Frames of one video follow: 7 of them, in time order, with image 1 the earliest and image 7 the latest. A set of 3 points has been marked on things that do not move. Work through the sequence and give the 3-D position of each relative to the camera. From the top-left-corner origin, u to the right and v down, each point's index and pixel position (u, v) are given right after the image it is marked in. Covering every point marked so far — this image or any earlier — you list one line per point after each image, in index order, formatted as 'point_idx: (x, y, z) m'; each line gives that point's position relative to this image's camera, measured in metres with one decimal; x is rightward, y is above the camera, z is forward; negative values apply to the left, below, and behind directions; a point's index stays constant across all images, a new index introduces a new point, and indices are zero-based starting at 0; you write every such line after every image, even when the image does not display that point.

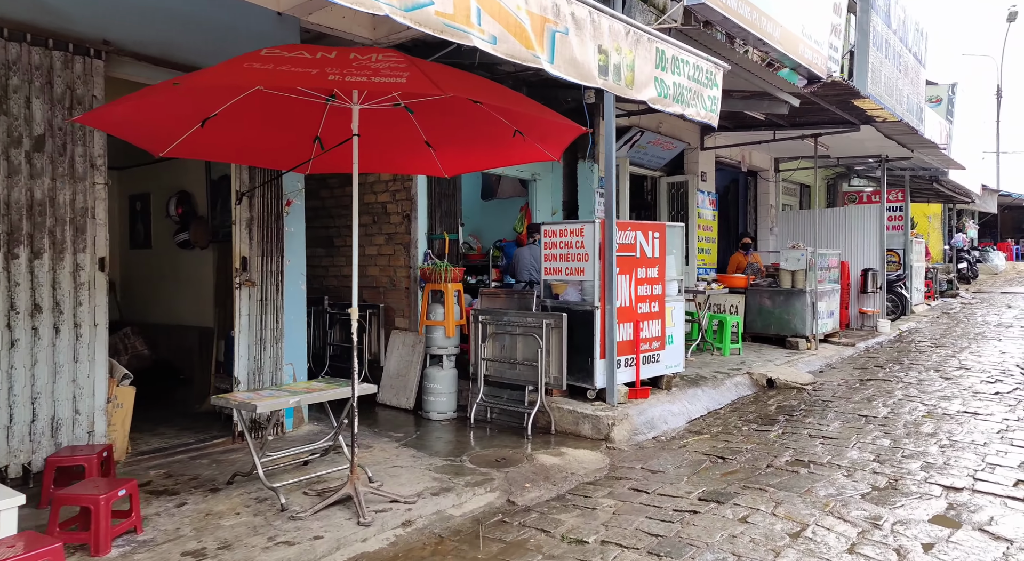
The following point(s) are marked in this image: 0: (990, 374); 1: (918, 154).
0: (+5.1, -1.1, +9.2) m
1: (+6.6, +2.3, +14.2) m
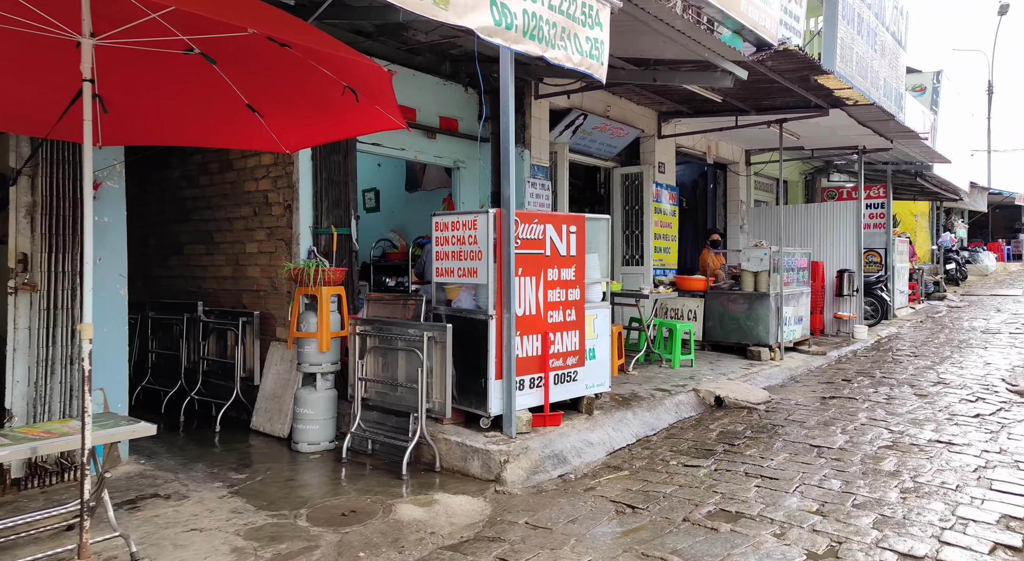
0: (+4.4, -1.1, +8.2) m
1: (+5.8, +2.3, +13.2) m
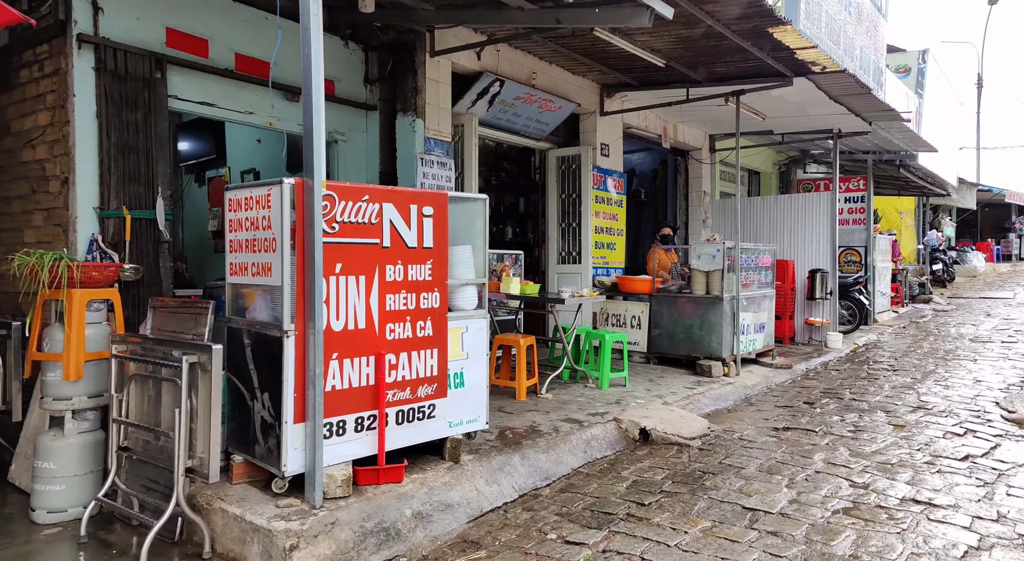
0: (+3.5, -1.1, +6.8) m
1: (+4.9, +2.3, +11.8) m
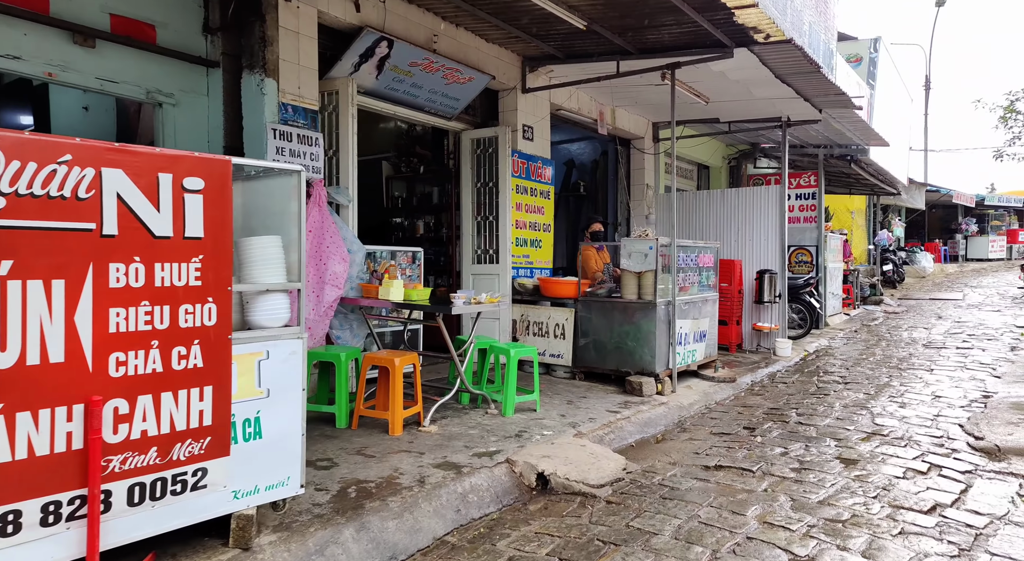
0: (+2.7, -1.2, +5.6) m
1: (+3.9, +2.2, +10.7) m
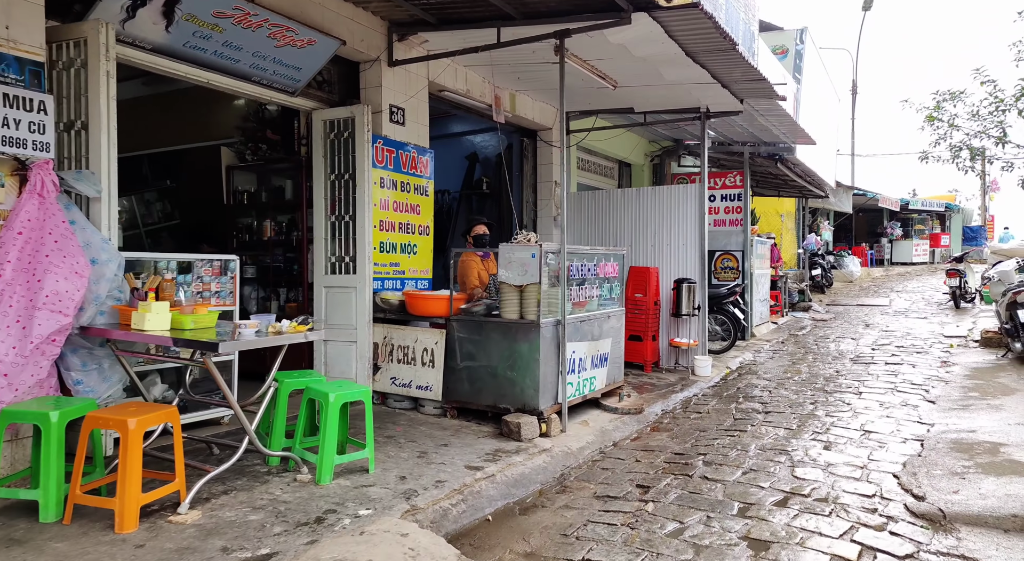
0: (+1.8, -1.3, +4.3) m
1: (+2.6, +2.1, +9.4) m
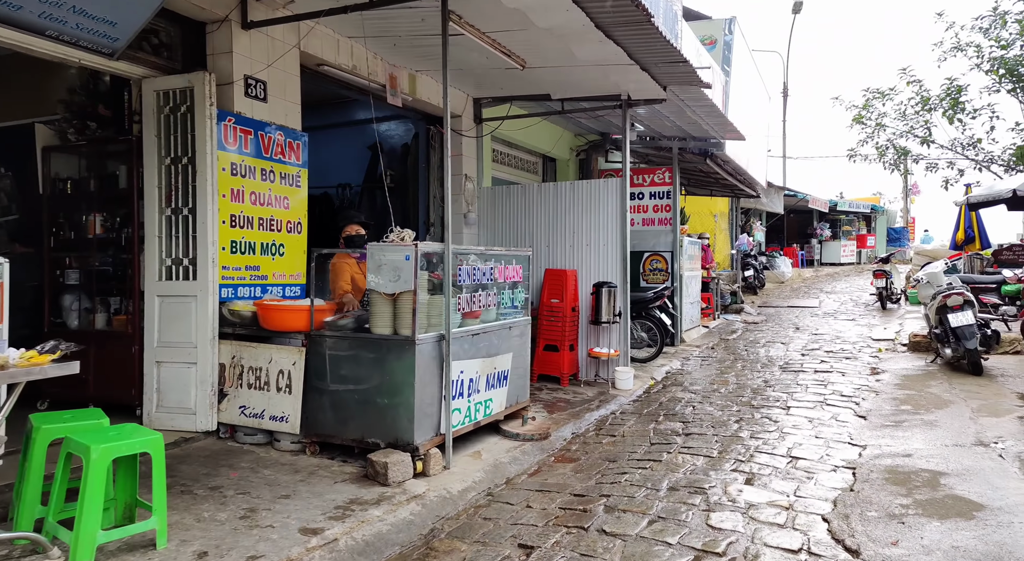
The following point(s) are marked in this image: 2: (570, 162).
0: (+1.1, -1.3, +3.3) m
1: (+1.5, +2.1, +8.5) m
2: (+1.0, +2.1, +14.8) m
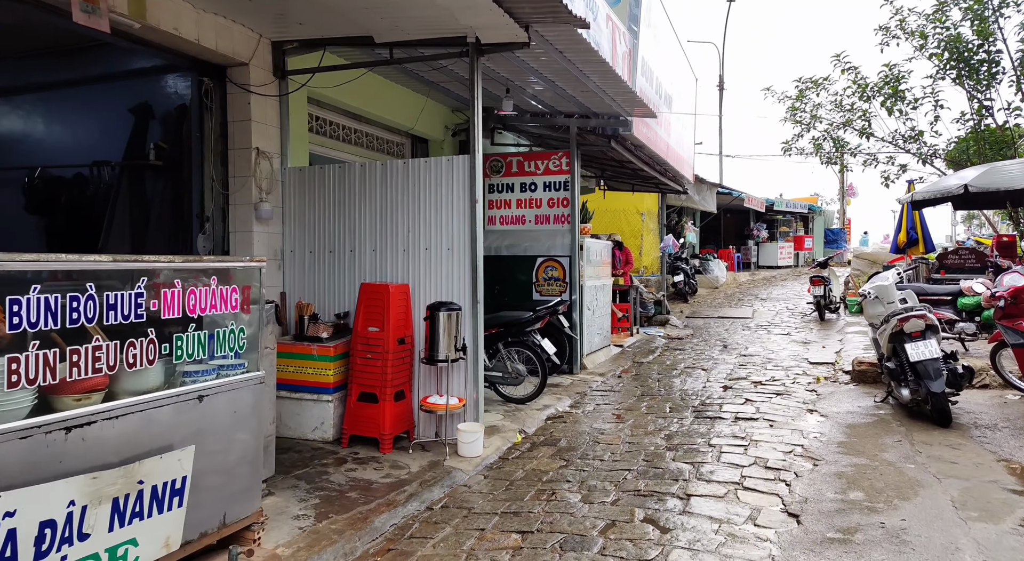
0: (-0.1, -1.5, +0.4) m
1: (0.0, +1.9, +5.6) m
2: (-0.9, +1.9, +11.9) m
